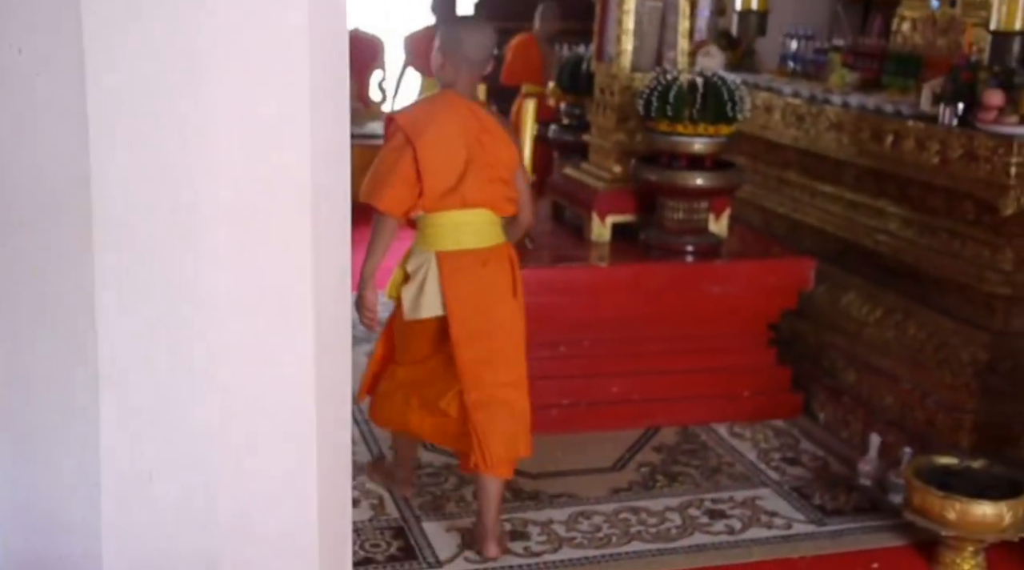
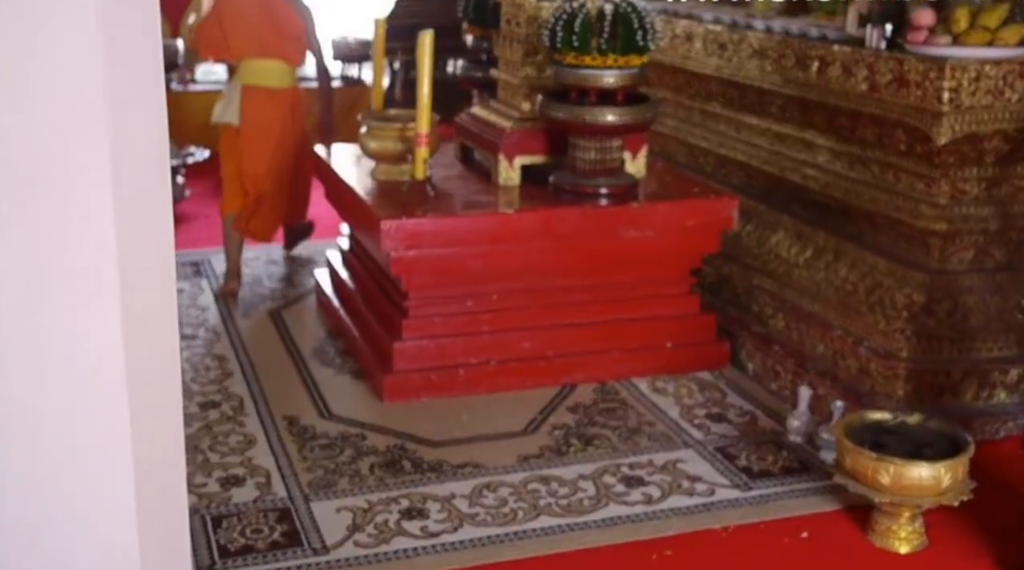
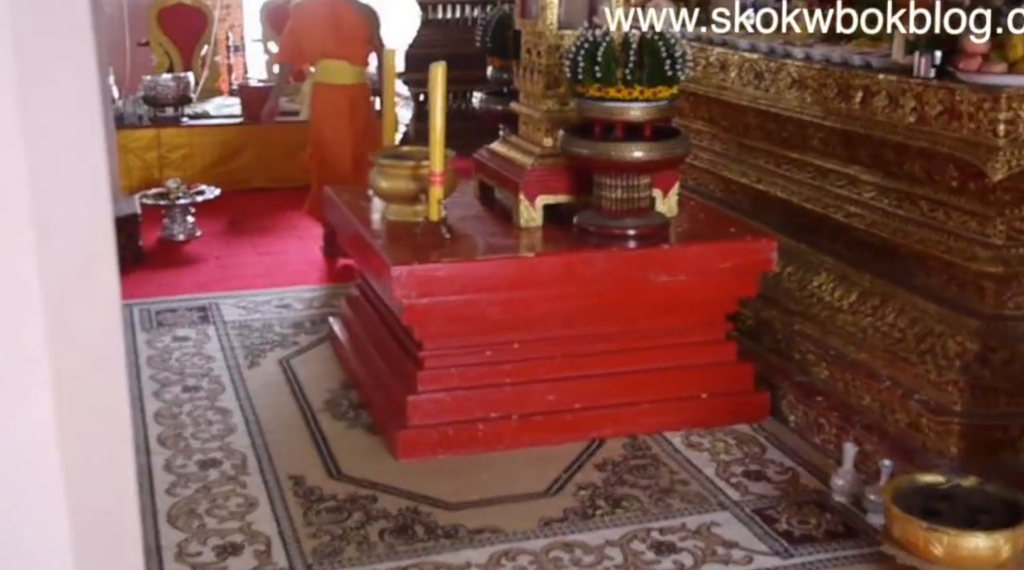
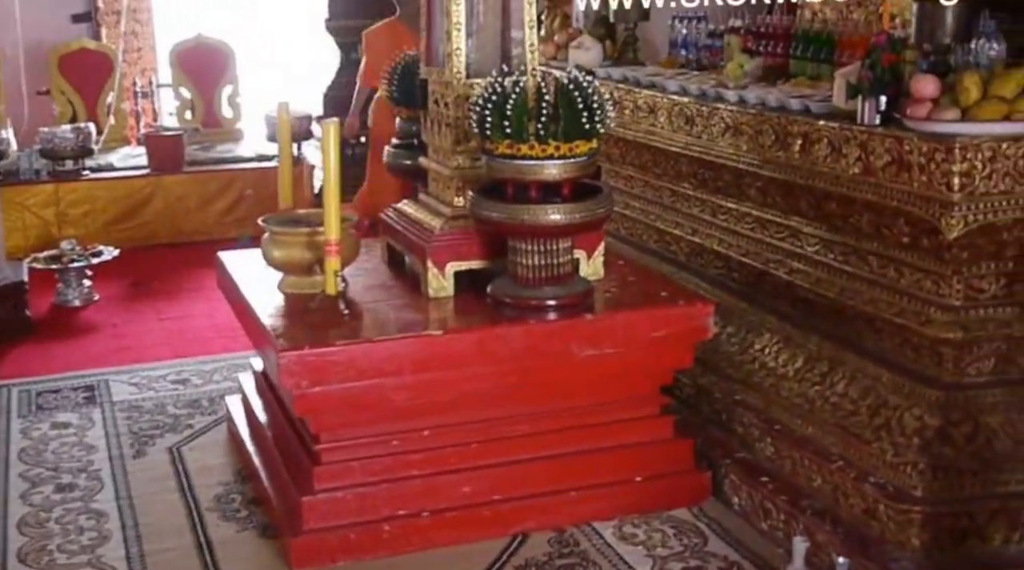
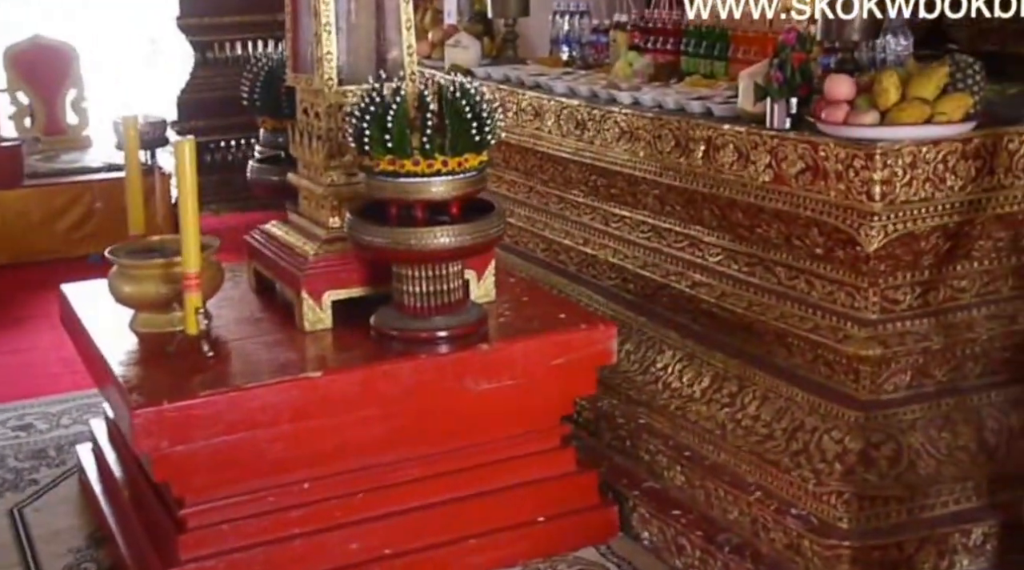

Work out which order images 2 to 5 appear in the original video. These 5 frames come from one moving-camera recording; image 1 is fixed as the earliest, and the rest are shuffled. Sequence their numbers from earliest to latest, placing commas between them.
2, 3, 4, 5
